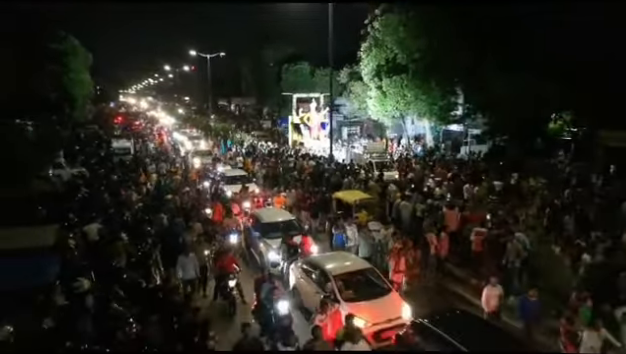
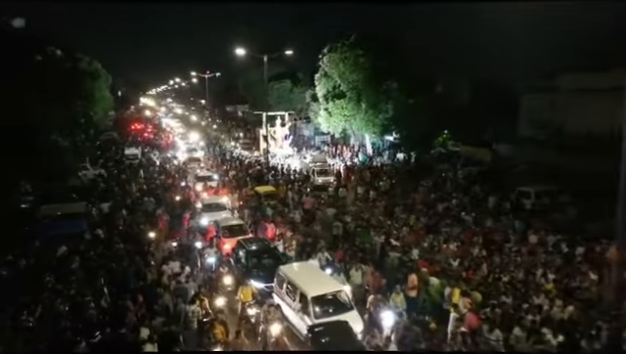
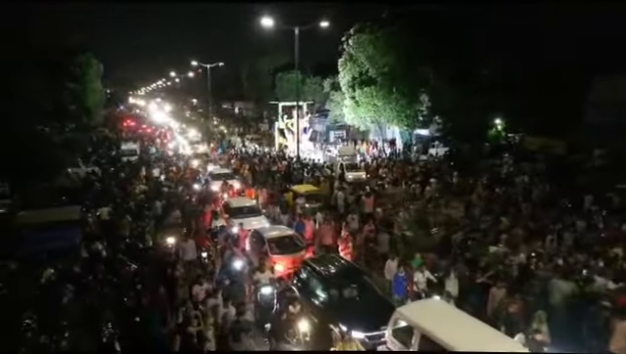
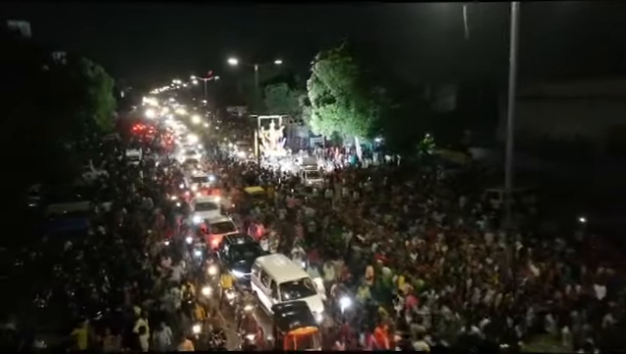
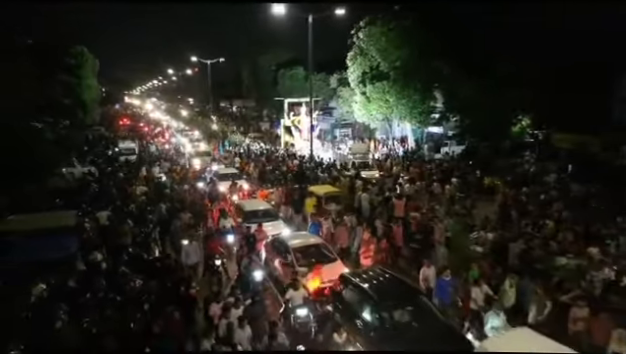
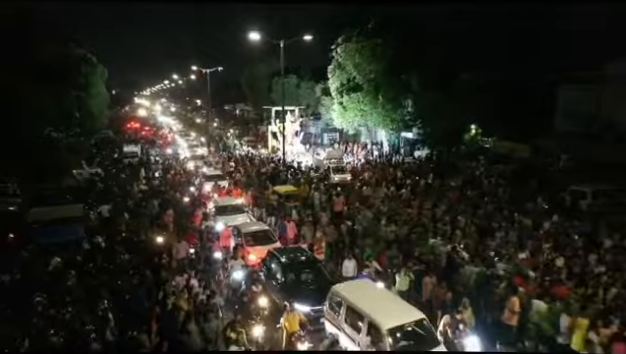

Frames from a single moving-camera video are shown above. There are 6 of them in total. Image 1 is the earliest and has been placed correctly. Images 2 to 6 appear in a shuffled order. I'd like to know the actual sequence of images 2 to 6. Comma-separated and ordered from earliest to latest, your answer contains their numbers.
5, 3, 6, 2, 4
